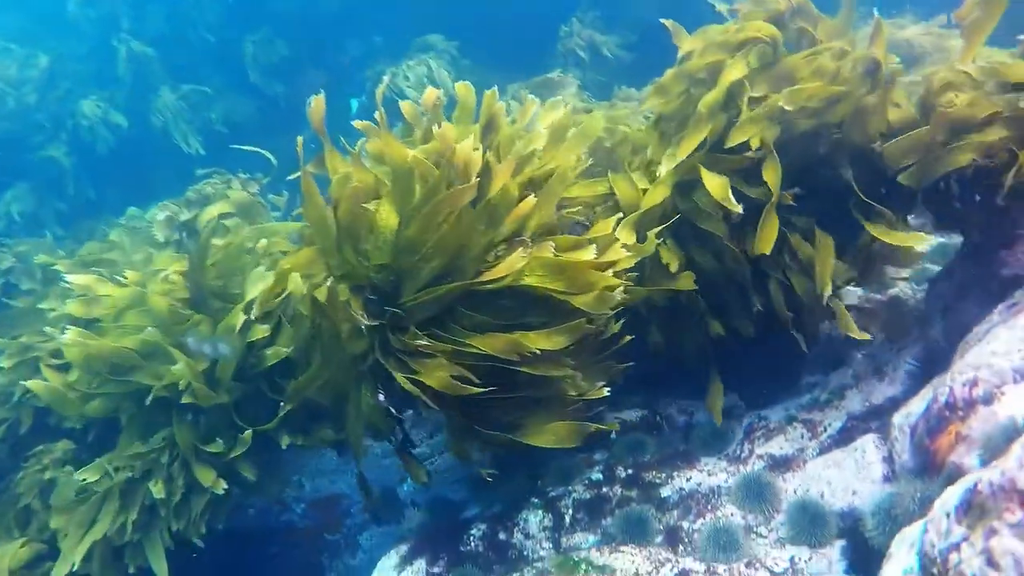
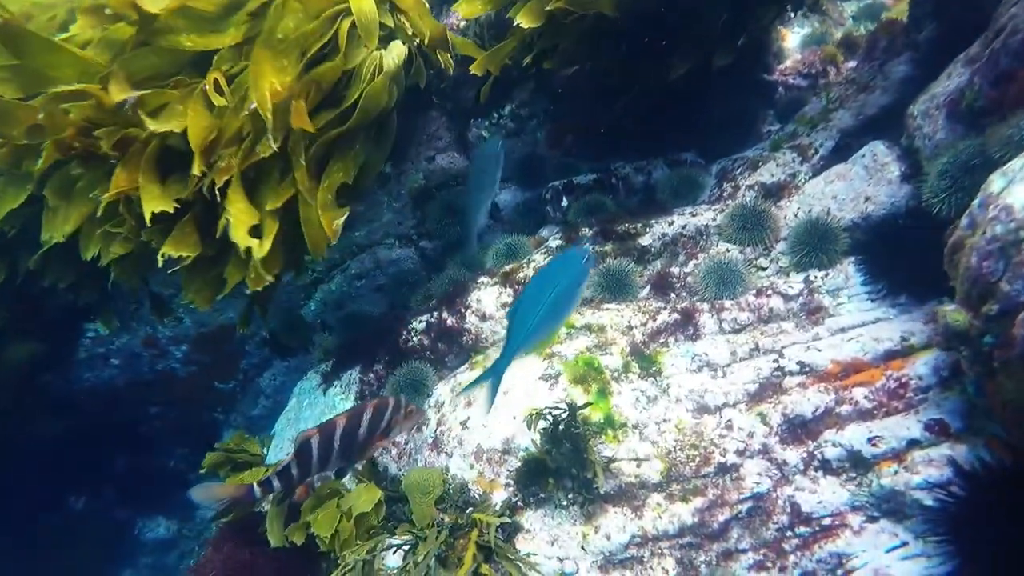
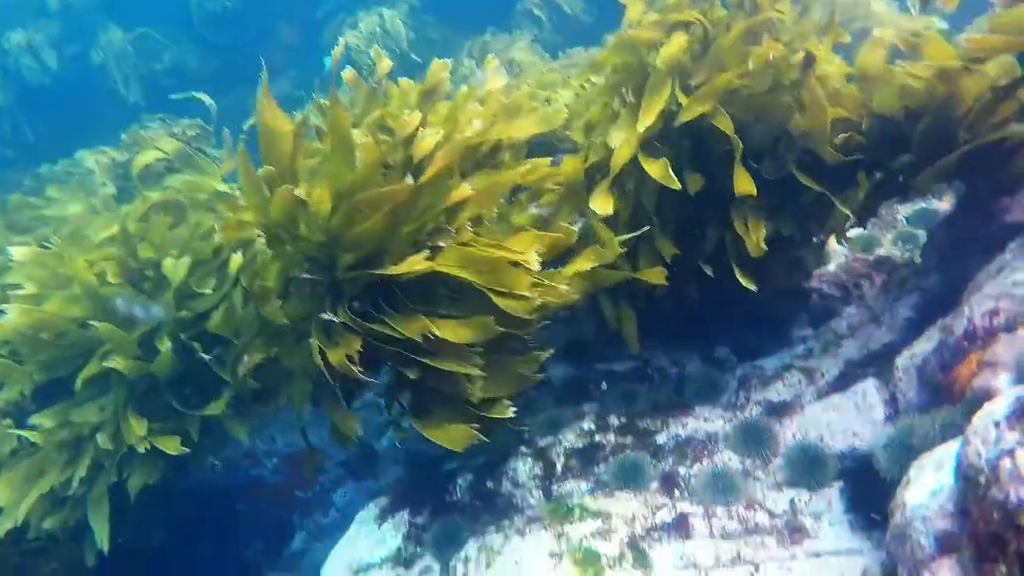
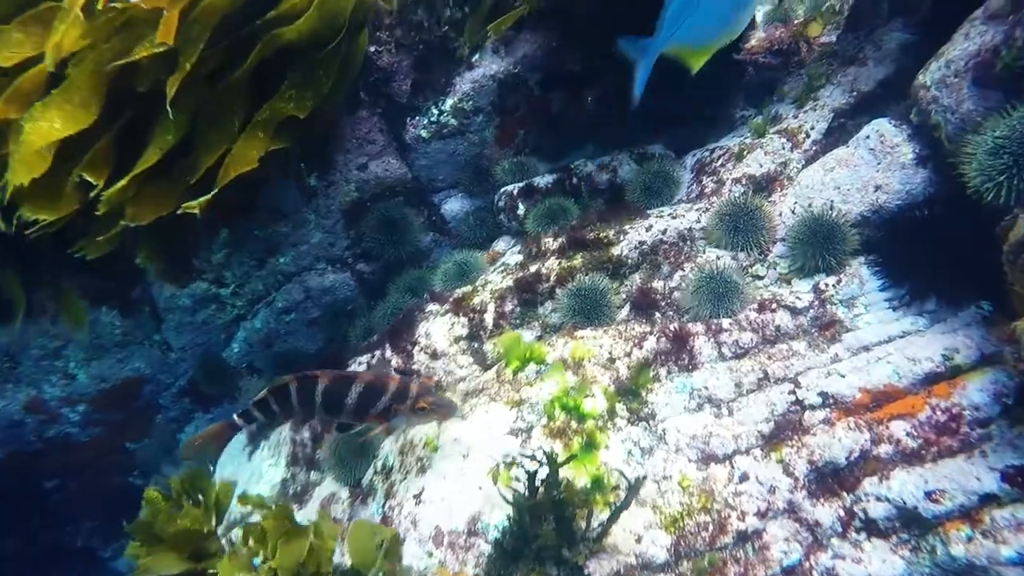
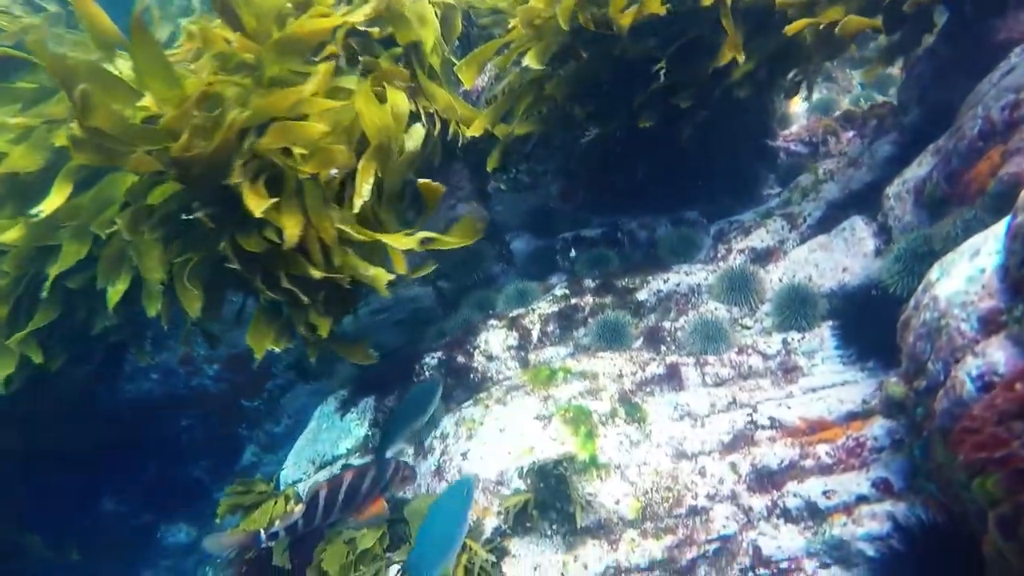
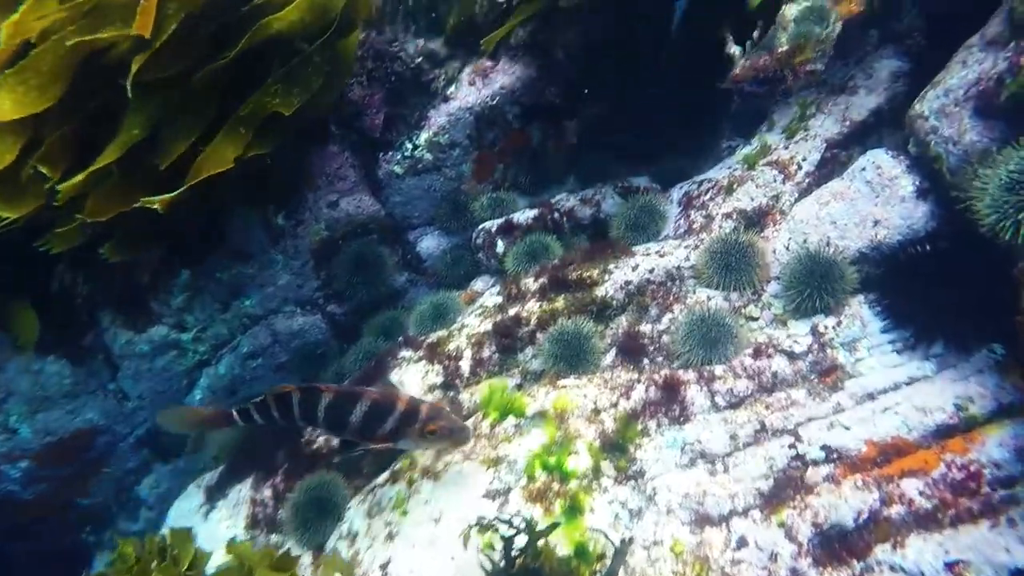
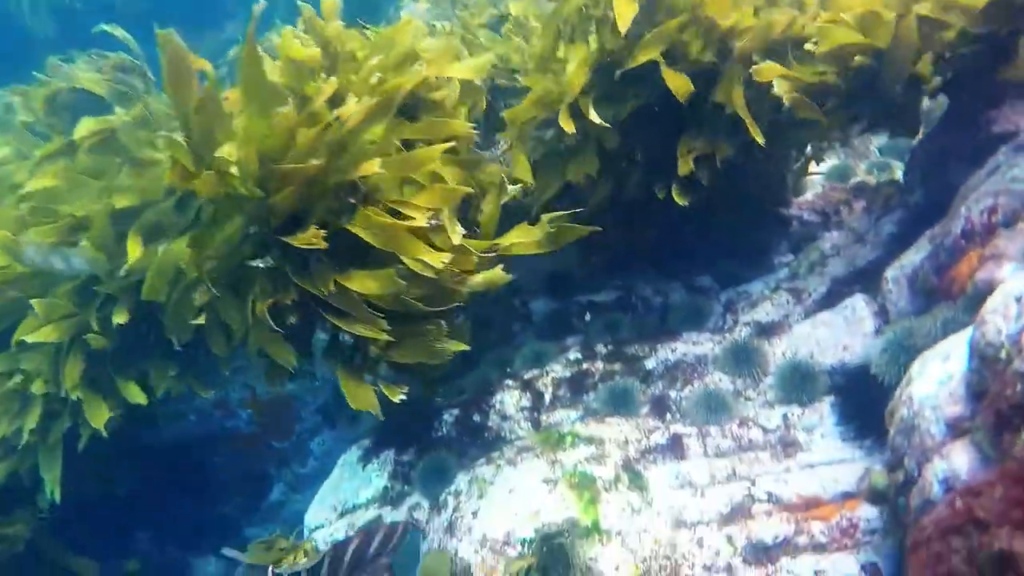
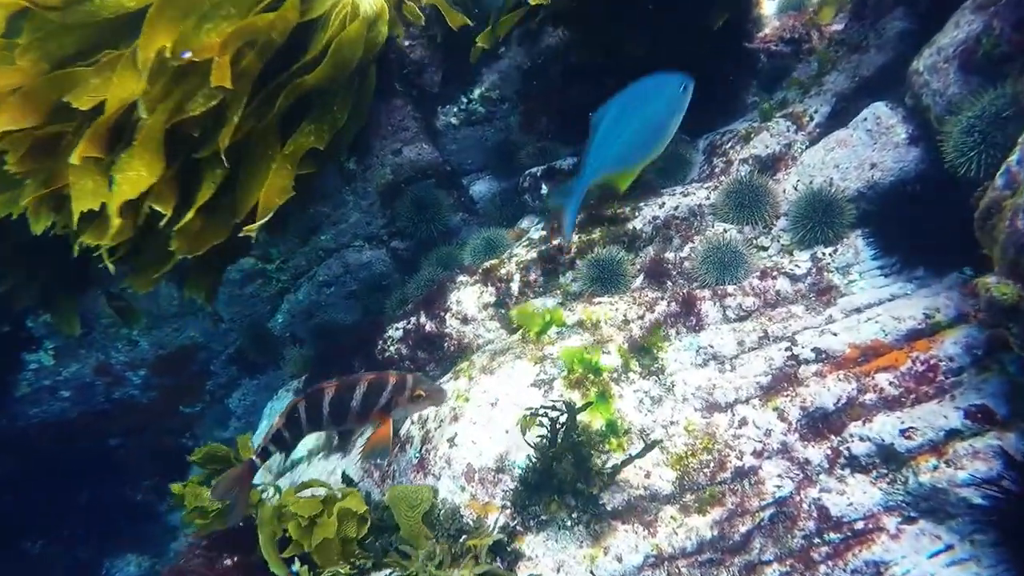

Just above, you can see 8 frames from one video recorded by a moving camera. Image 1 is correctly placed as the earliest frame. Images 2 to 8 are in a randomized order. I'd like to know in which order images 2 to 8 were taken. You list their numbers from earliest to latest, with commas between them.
3, 7, 5, 2, 8, 4, 6
